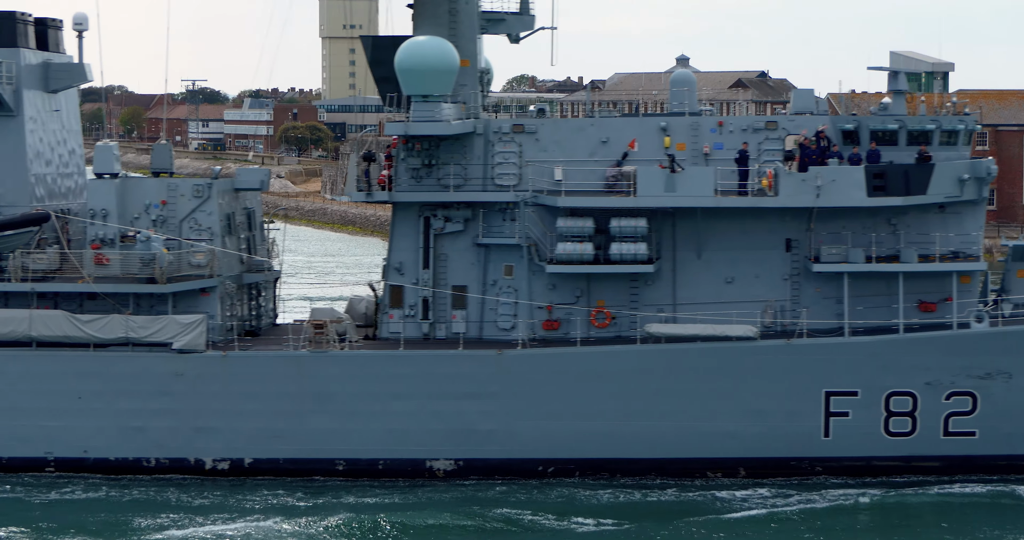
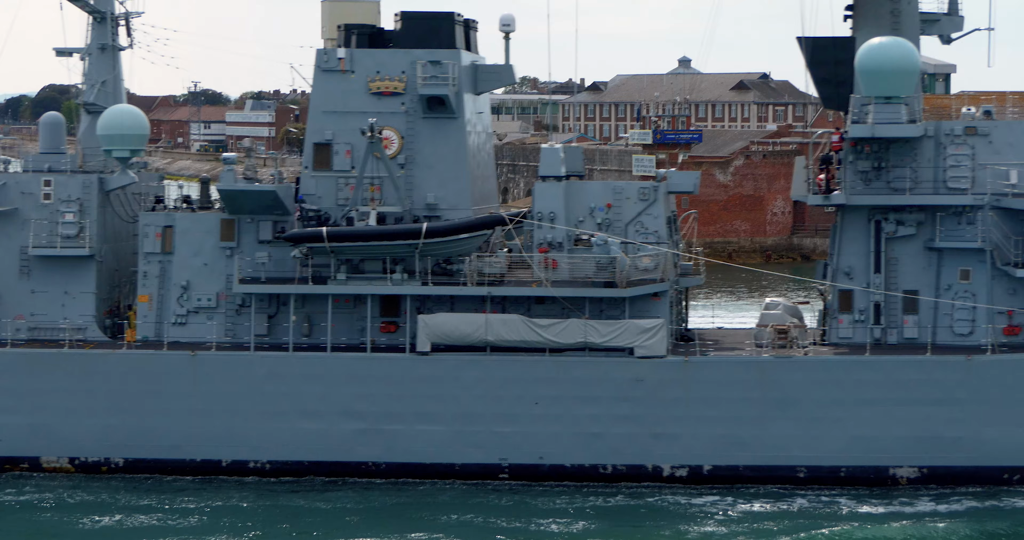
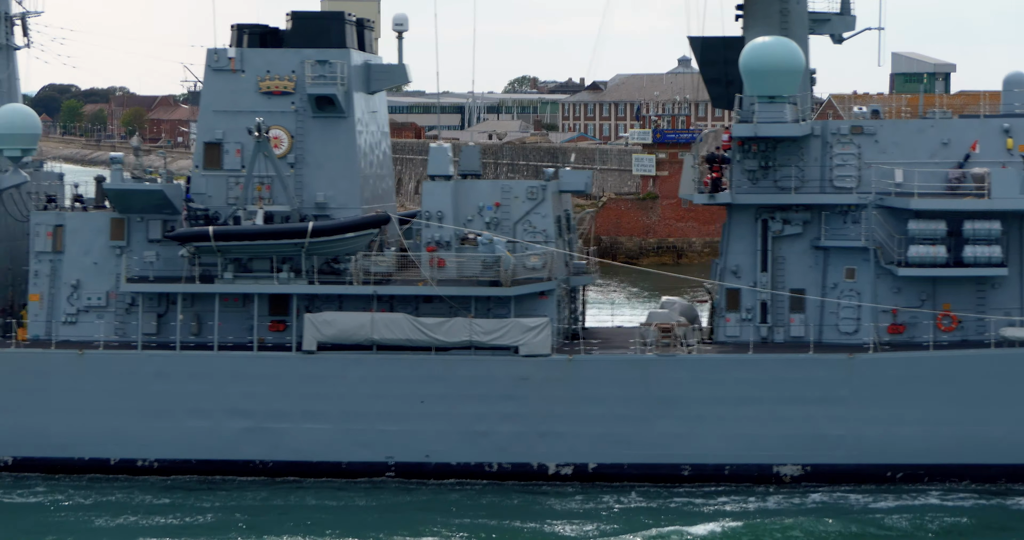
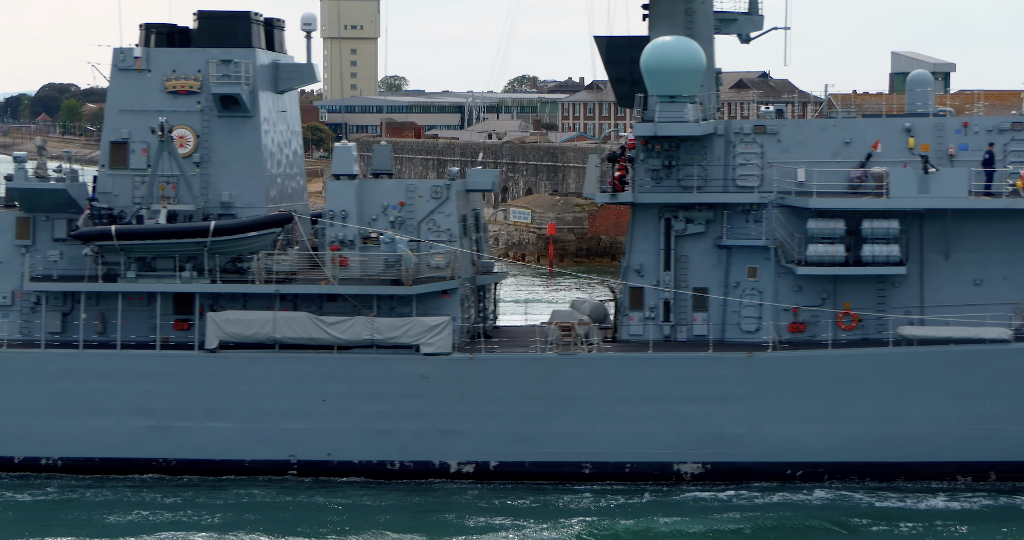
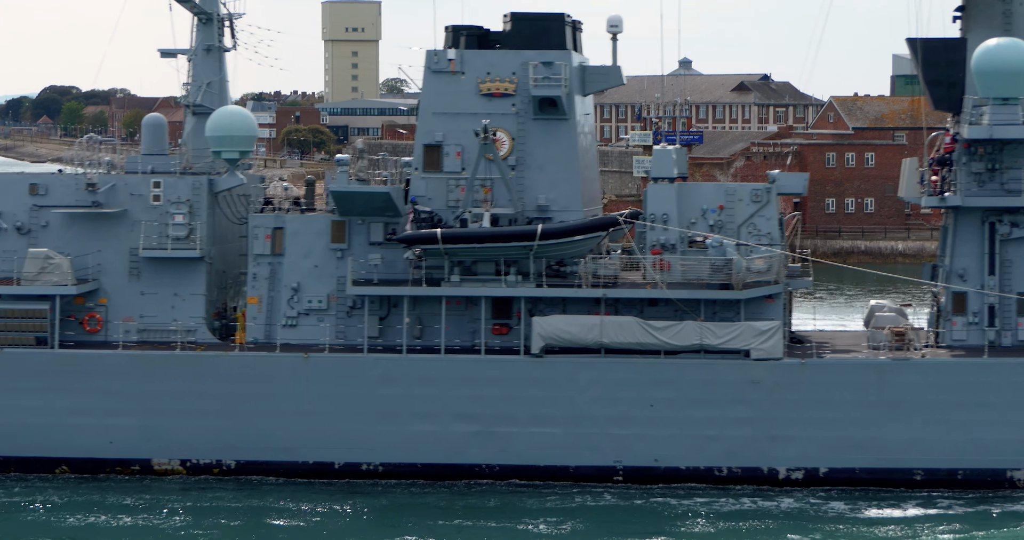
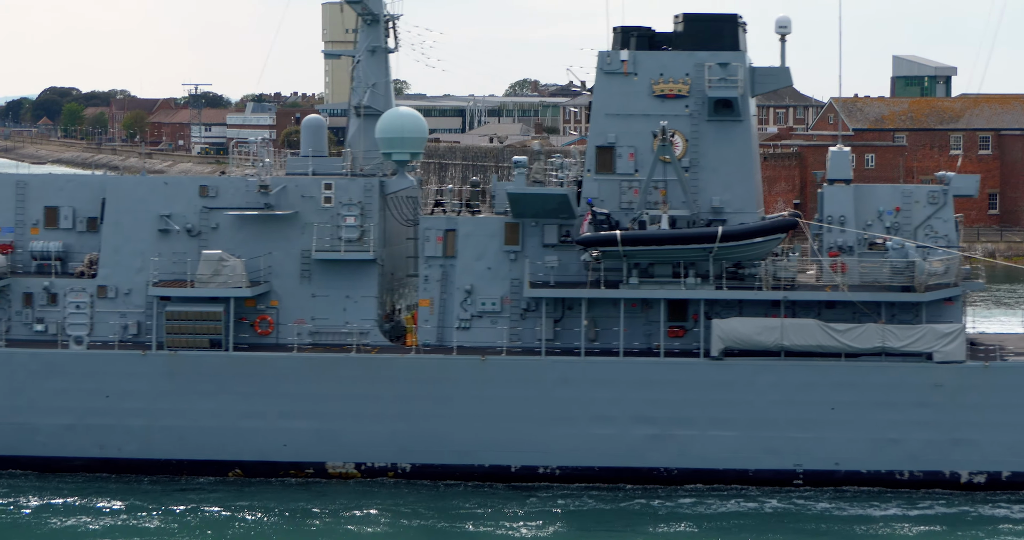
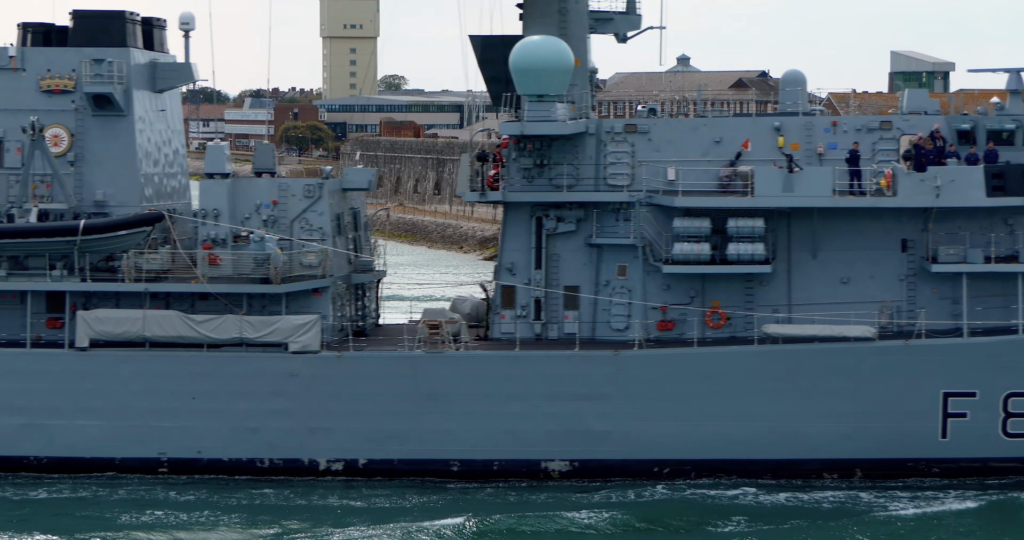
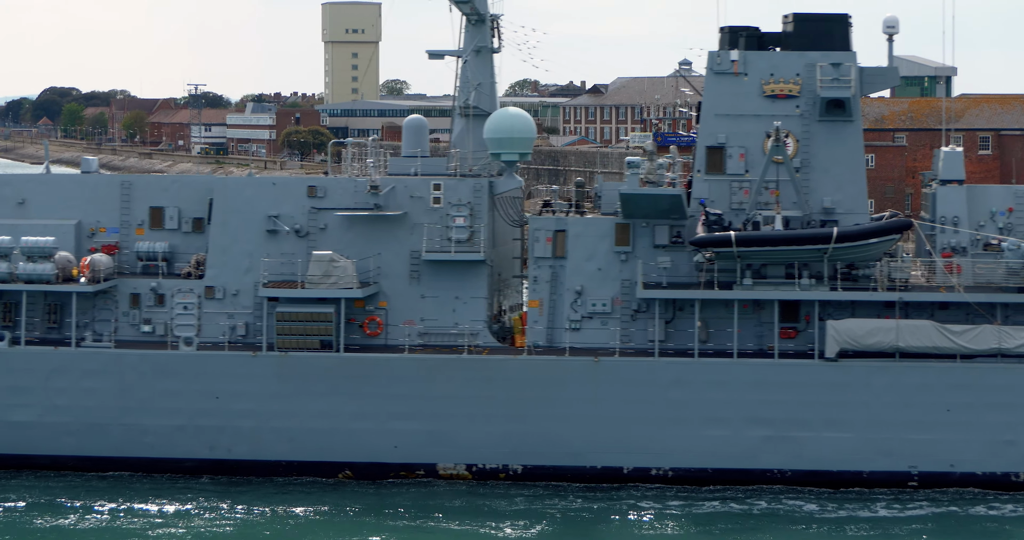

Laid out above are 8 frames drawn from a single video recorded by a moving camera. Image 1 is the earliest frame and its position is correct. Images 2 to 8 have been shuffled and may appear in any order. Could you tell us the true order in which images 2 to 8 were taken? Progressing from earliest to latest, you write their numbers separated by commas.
7, 4, 3, 2, 5, 6, 8
